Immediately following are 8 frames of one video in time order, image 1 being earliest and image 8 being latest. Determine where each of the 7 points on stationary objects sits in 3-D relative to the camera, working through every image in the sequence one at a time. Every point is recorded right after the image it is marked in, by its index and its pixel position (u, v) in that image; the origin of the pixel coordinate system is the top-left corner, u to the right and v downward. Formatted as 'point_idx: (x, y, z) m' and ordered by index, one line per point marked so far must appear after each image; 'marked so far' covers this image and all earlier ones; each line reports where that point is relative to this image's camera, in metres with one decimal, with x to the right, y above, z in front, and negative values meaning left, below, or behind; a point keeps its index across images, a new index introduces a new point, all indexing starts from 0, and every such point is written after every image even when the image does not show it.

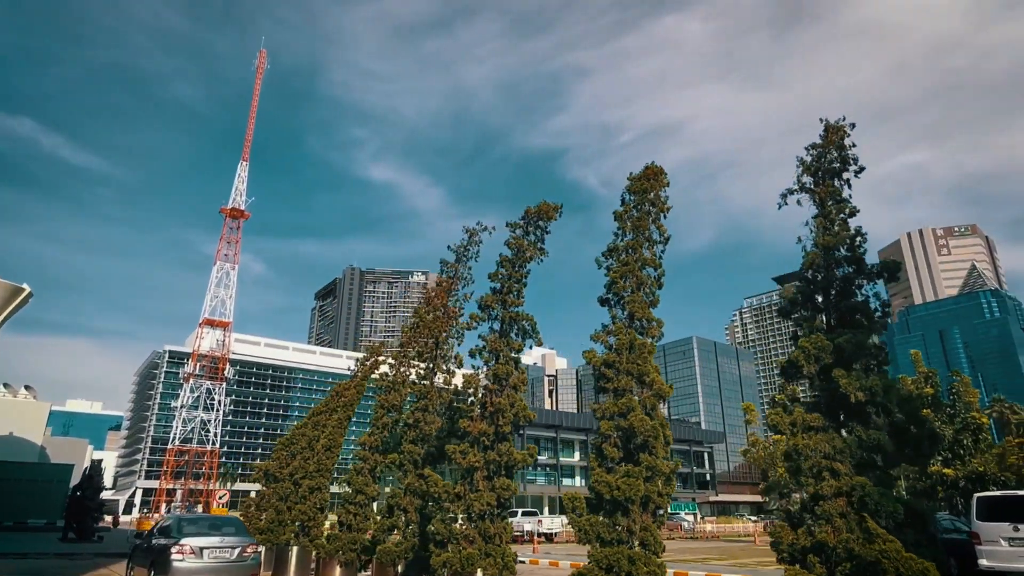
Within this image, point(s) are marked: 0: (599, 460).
0: (+1.5, -2.8, +9.6) m
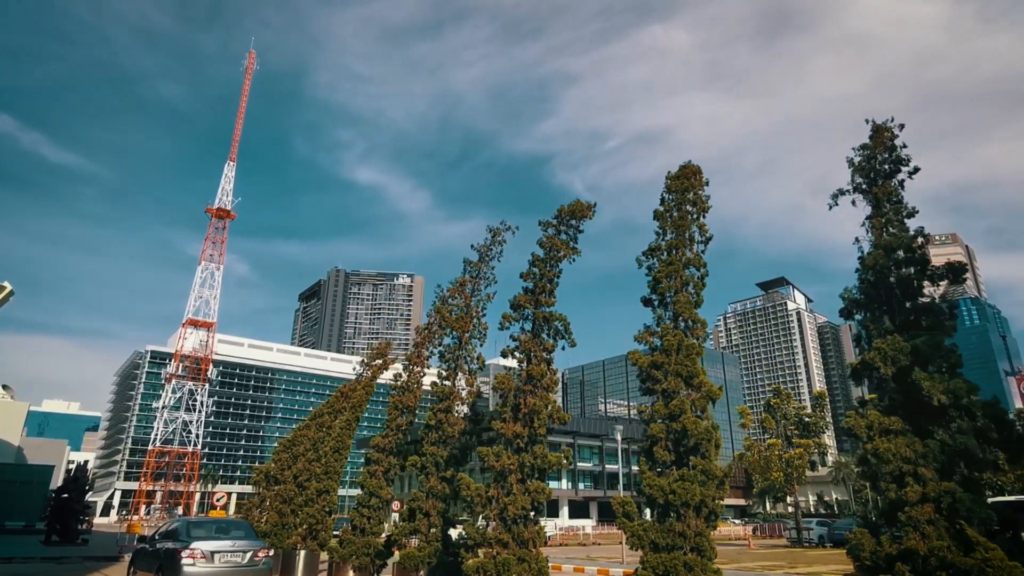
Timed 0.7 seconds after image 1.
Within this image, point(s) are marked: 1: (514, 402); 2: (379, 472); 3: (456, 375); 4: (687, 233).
0: (+2.2, -2.8, +9.3) m
1: (+0.1, -2.2, +11.7) m
2: (-3.7, -5.2, +16.7) m
3: (-1.4, -2.1, +14.7) m
4: (+3.3, +1.0, +11.0) m
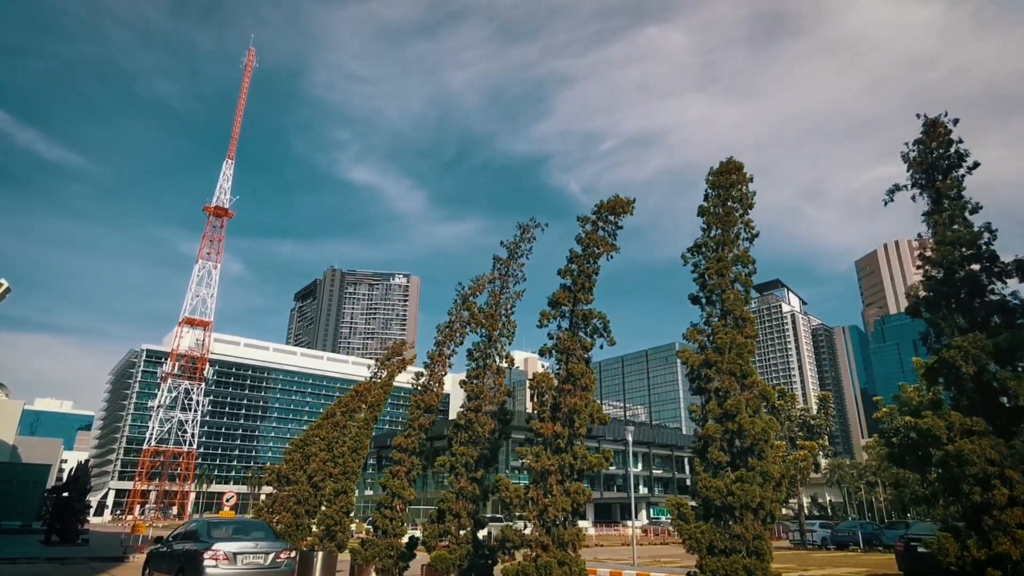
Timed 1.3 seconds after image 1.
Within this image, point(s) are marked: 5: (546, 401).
0: (+2.9, -2.7, +9.1) m
1: (+0.8, -2.2, +11.5) m
2: (-3.0, -5.1, +16.4) m
3: (-0.7, -2.0, +14.5) m
4: (+4.1, +1.1, +10.8) m
5: (+0.7, -2.2, +11.6) m
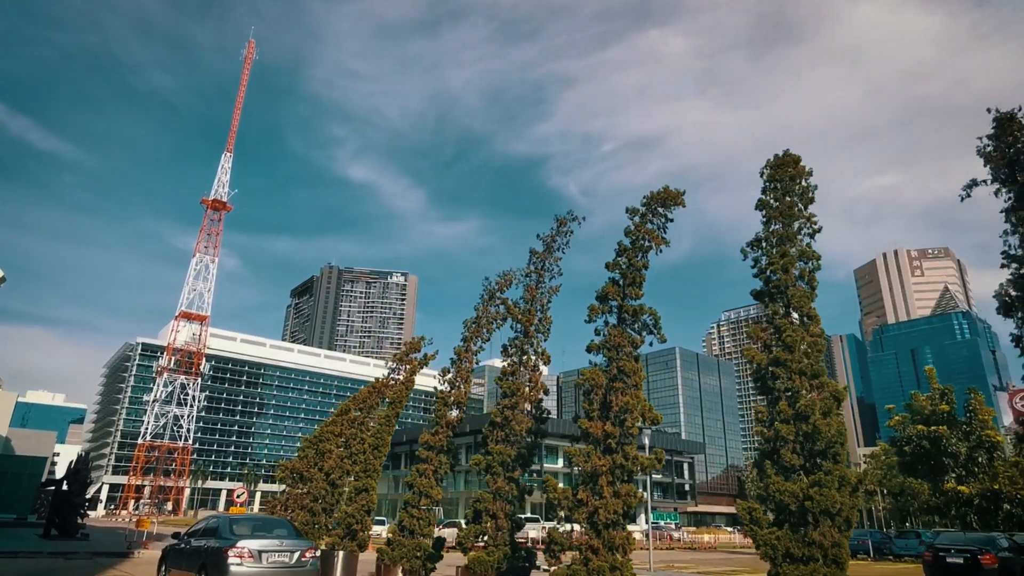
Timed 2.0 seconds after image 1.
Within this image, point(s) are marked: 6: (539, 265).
0: (+3.8, -2.6, +8.7) m
1: (+1.7, -2.1, +11.1) m
2: (-2.2, -4.9, +16.0) m
3: (+0.2, -1.9, +14.0) m
4: (+5.0, +1.1, +10.4) m
5: (+1.6, -2.1, +11.2) m
6: (+0.7, +0.6, +14.7) m
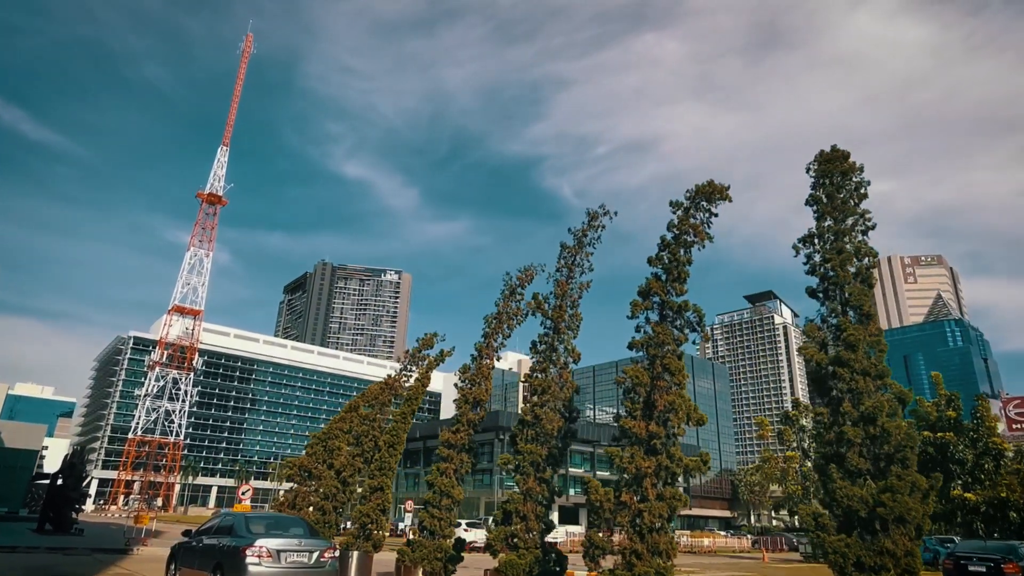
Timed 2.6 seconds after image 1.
0: (+4.5, -2.6, +8.3) m
1: (+2.4, -2.0, +10.7) m
2: (-1.6, -4.8, +15.5) m
3: (+0.9, -1.8, +13.7) m
4: (+5.8, +1.1, +10.0) m
5: (+2.3, -2.0, +10.8) m
6: (+1.4, +0.7, +14.3) m
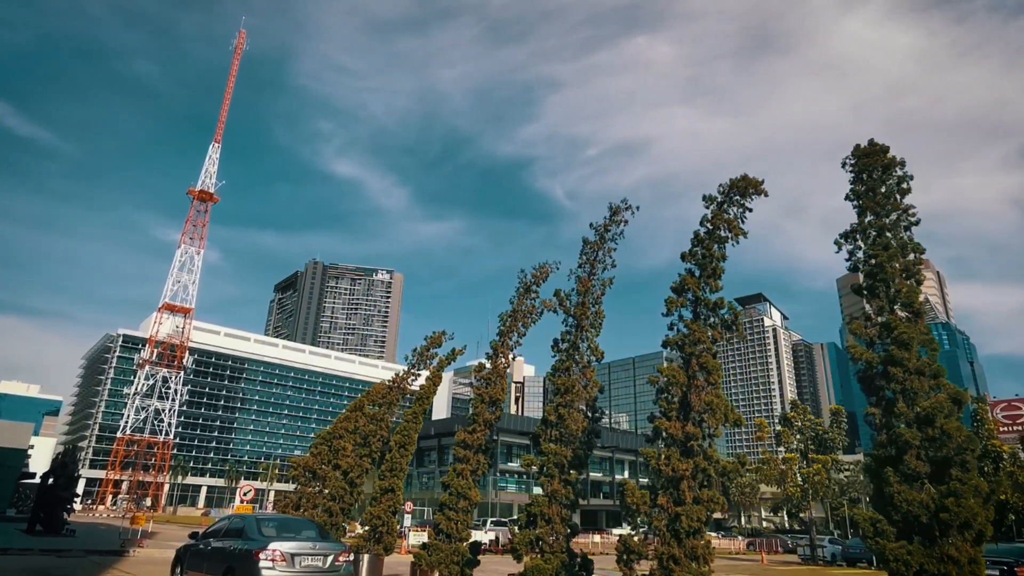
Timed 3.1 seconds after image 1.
0: (+5.1, -2.5, +8.0) m
1: (+3.0, -1.9, +10.3) m
2: (-1.2, -4.7, +15.2) m
3: (+1.4, -1.7, +13.3) m
4: (+6.4, +1.2, +9.8) m
5: (+2.8, -1.9, +10.5) m
6: (+1.9, +0.7, +13.9) m
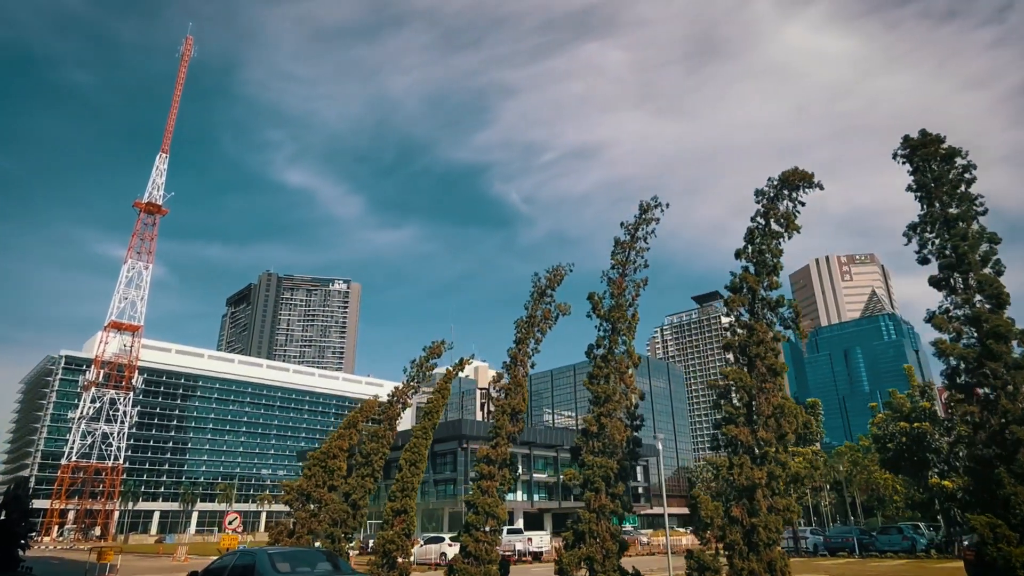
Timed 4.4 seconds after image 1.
0: (+6.2, -2.4, +7.6) m
1: (+3.9, -1.9, +9.8) m
2: (-0.5, -4.8, +14.3) m
3: (+2.1, -1.8, +12.6) m
4: (+7.2, +1.3, +9.5) m
5: (+3.7, -1.9, +9.9) m
6: (+2.5, +0.7, +13.3) m
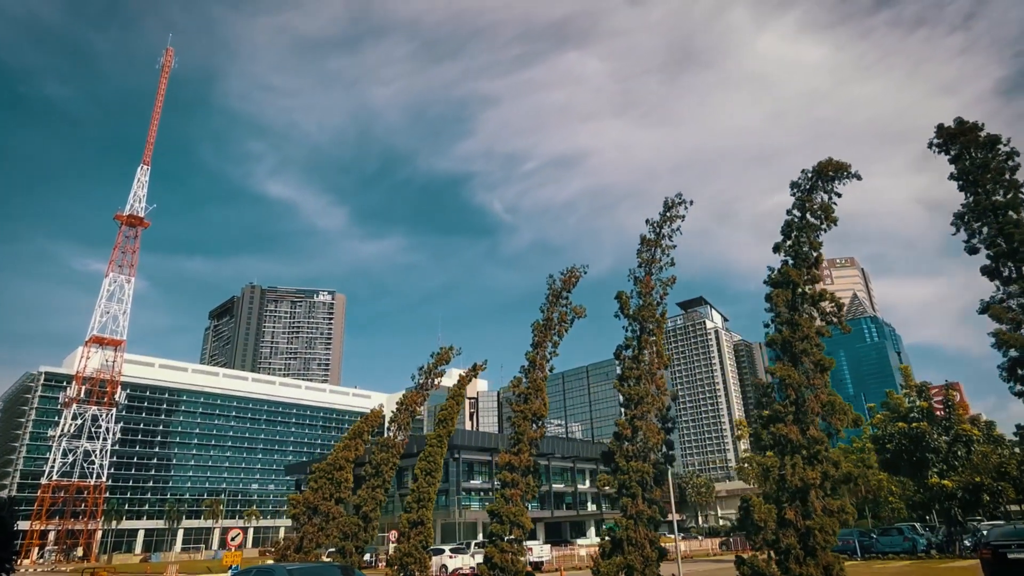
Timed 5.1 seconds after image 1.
0: (+6.9, -2.3, +7.3) m
1: (+4.5, -1.8, +9.5) m
2: (+0.1, -4.8, +13.8) m
3: (+2.7, -1.7, +12.3) m
4: (+7.8, +1.5, +9.3) m
5: (+4.4, -1.8, +9.6) m
6: (+3.0, +0.7, +13.0) m
